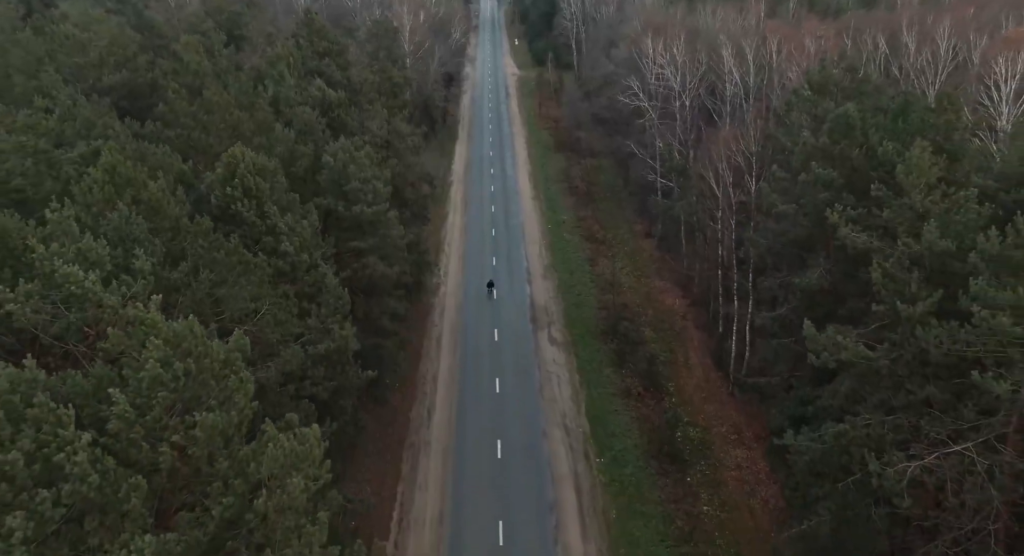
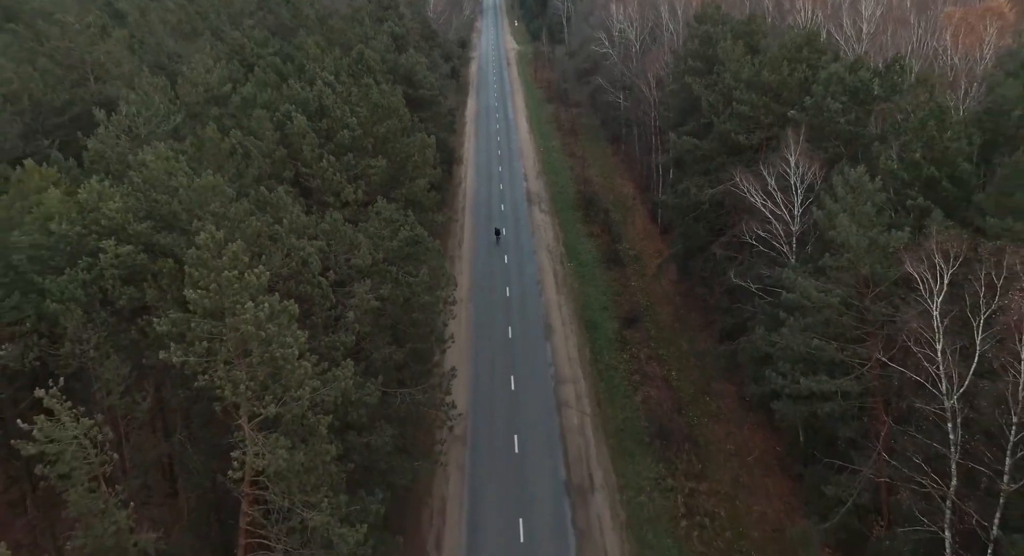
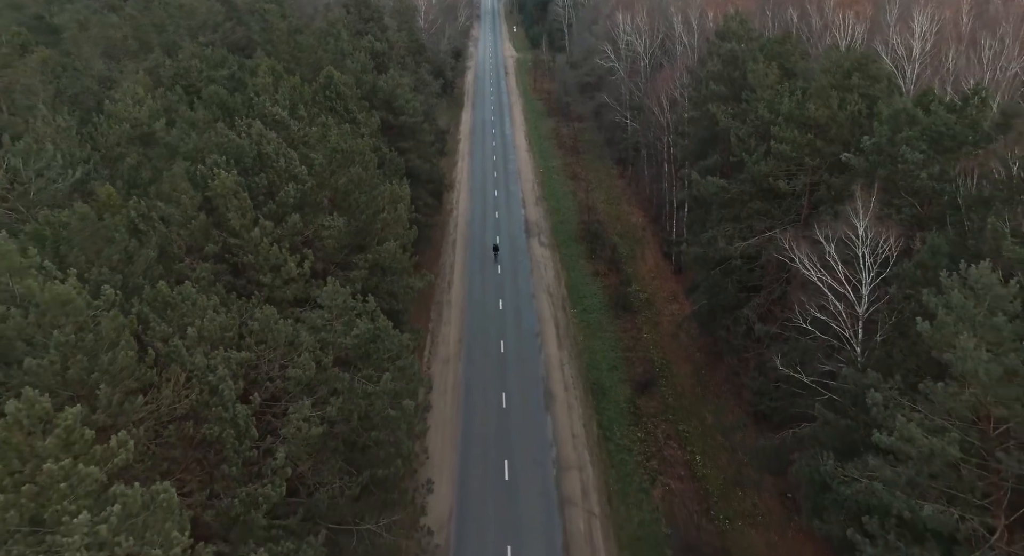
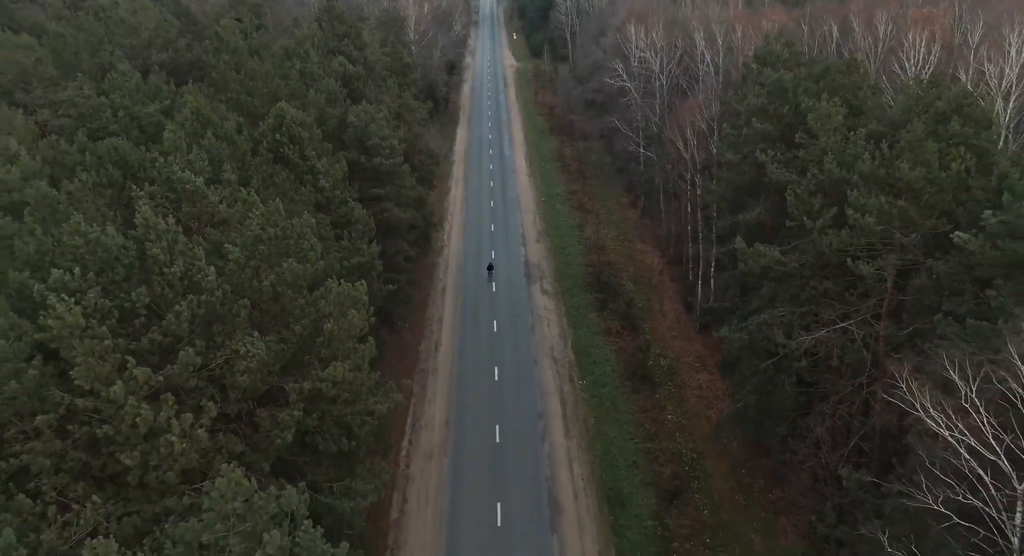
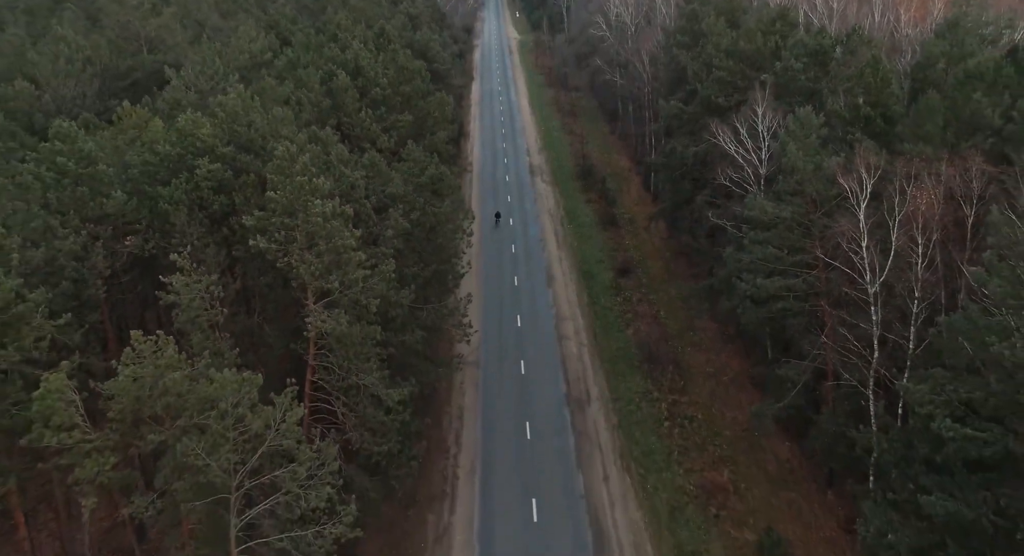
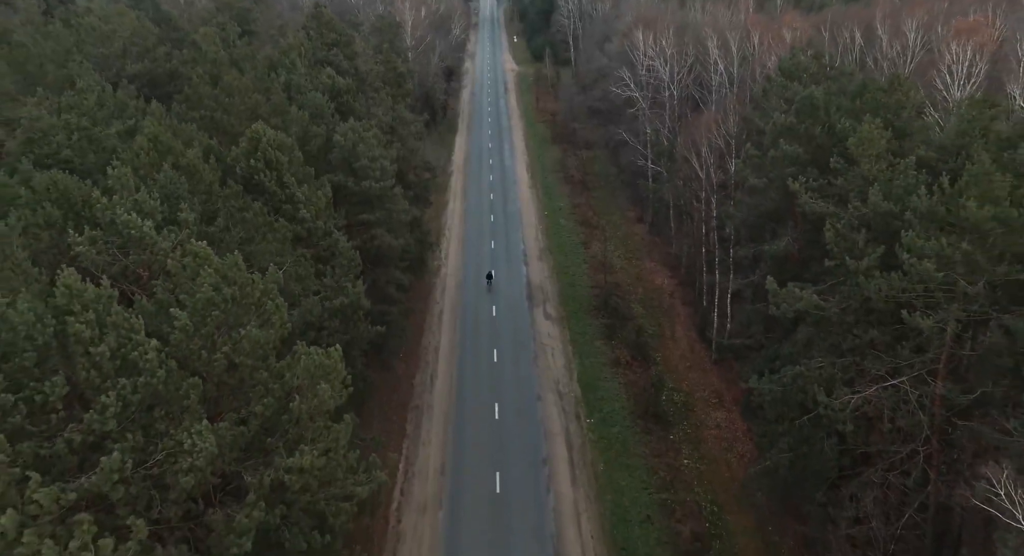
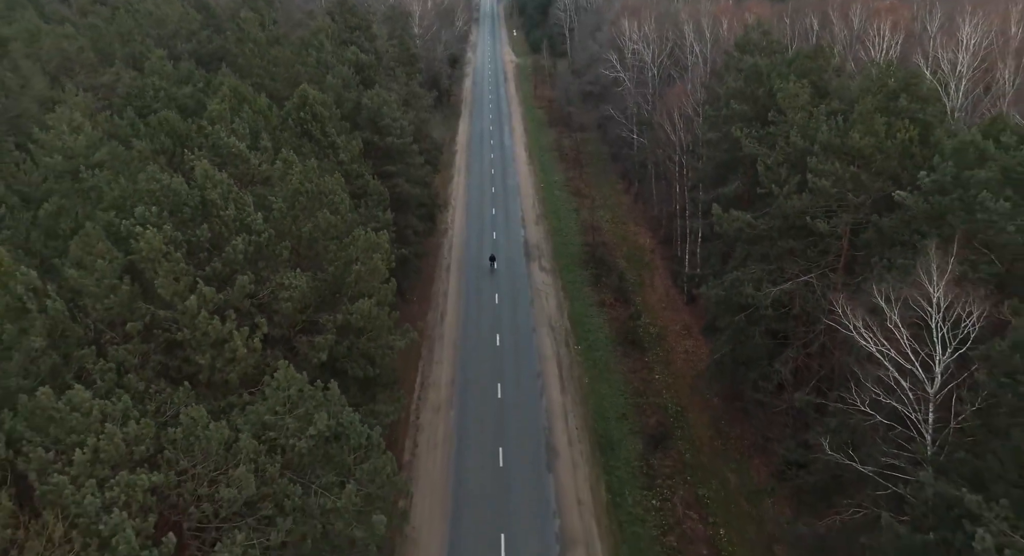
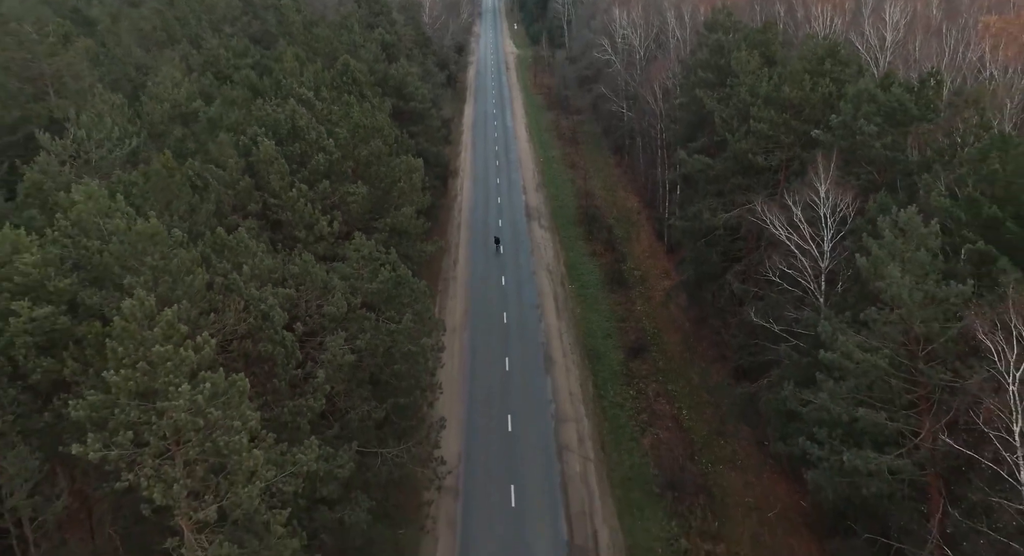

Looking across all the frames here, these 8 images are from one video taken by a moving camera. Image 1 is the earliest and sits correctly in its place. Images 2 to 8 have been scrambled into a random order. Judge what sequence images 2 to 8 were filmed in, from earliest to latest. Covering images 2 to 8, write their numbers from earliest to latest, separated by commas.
6, 4, 7, 3, 8, 2, 5
